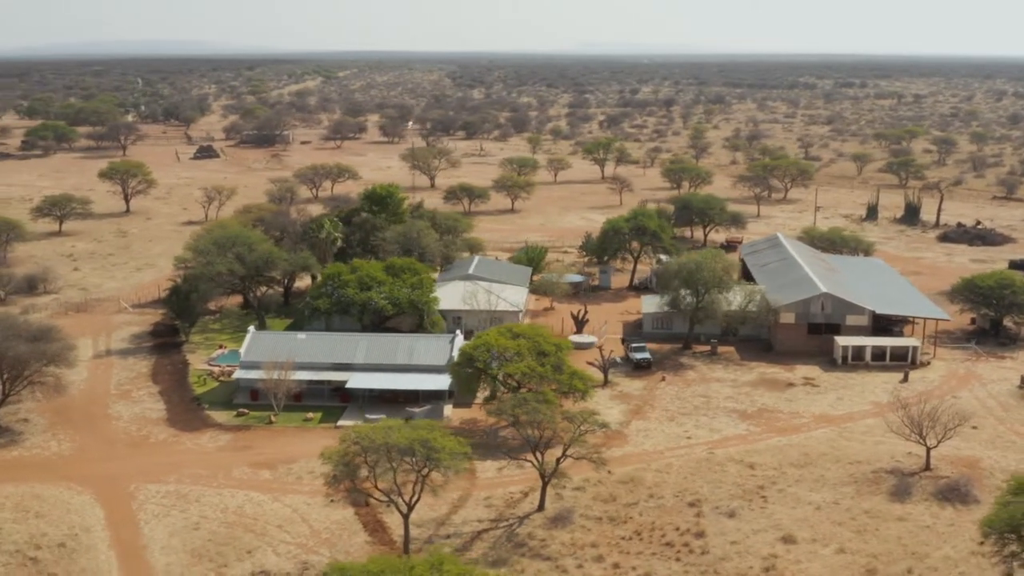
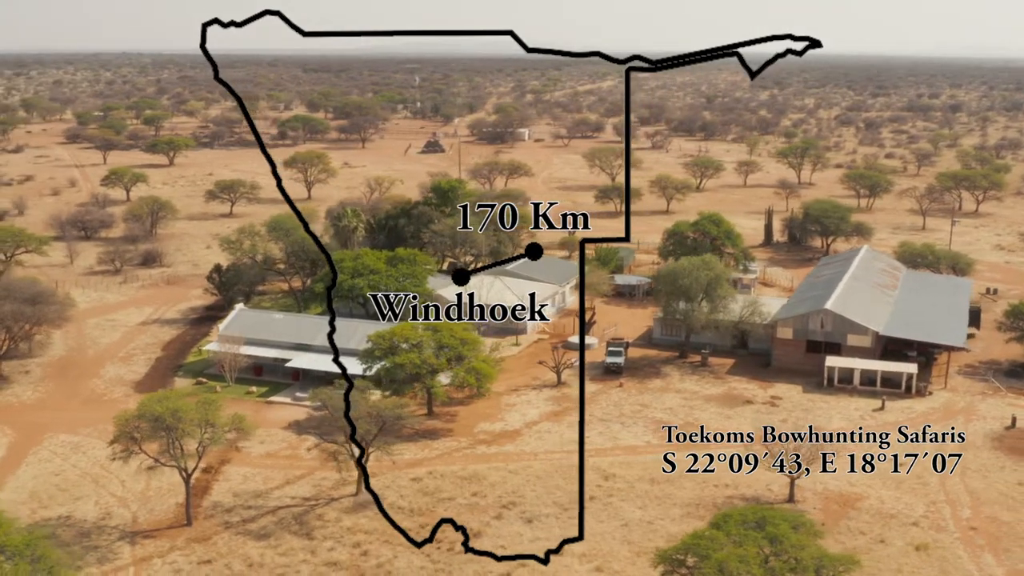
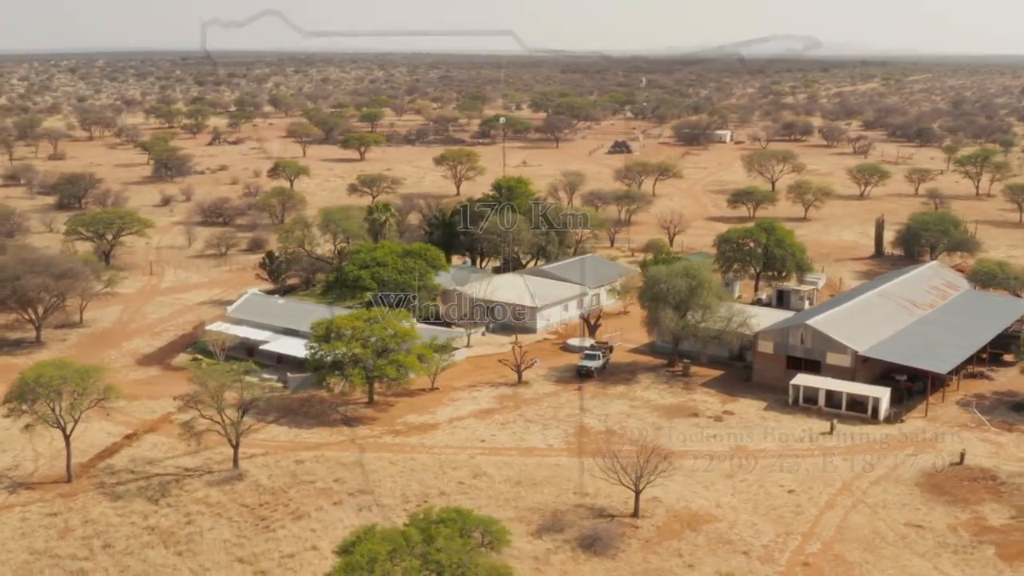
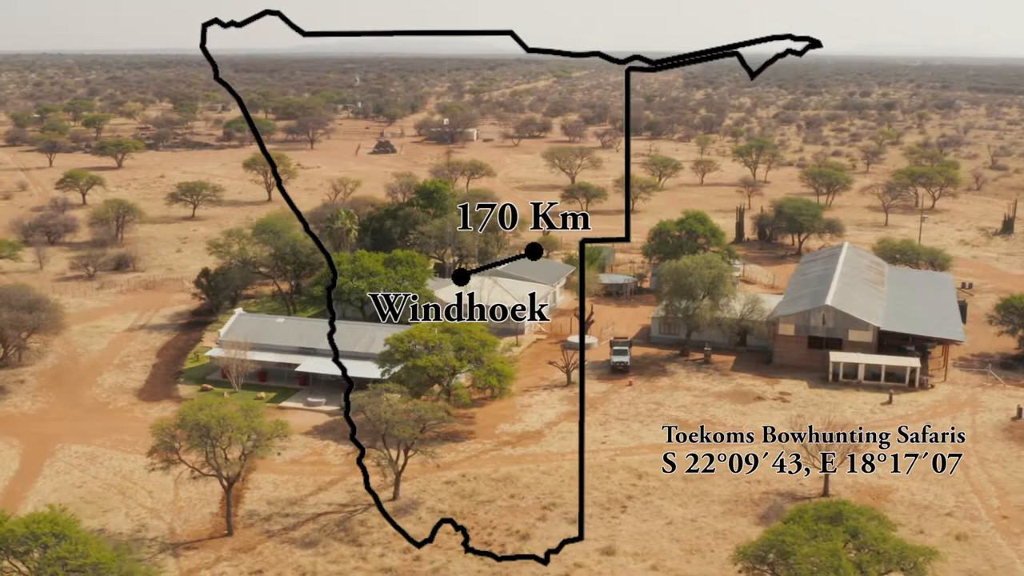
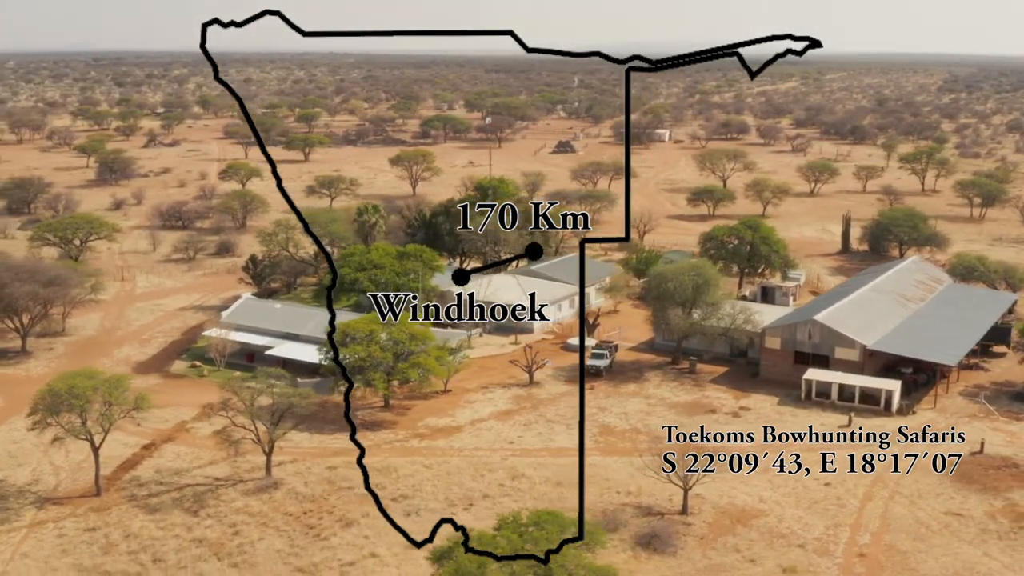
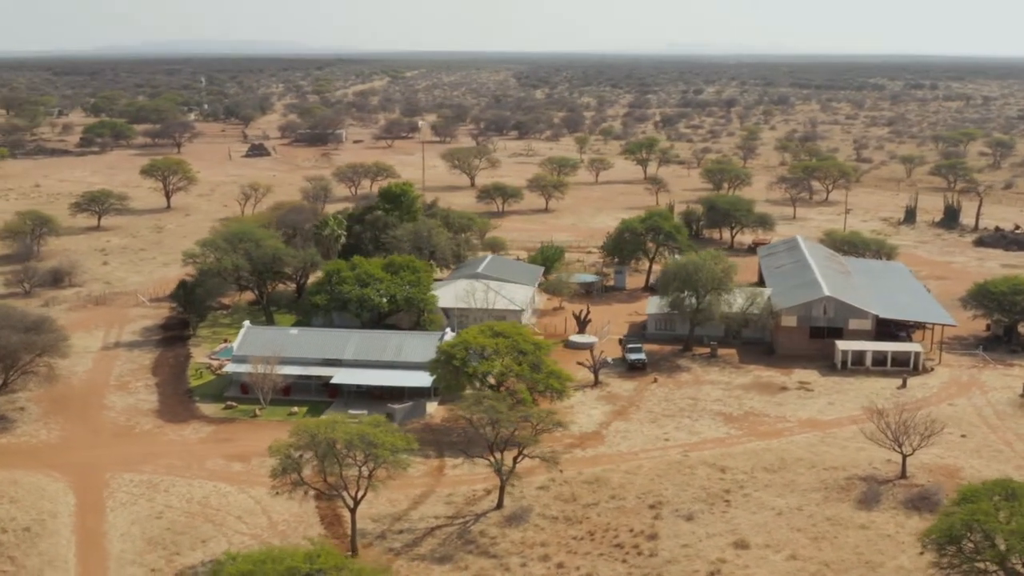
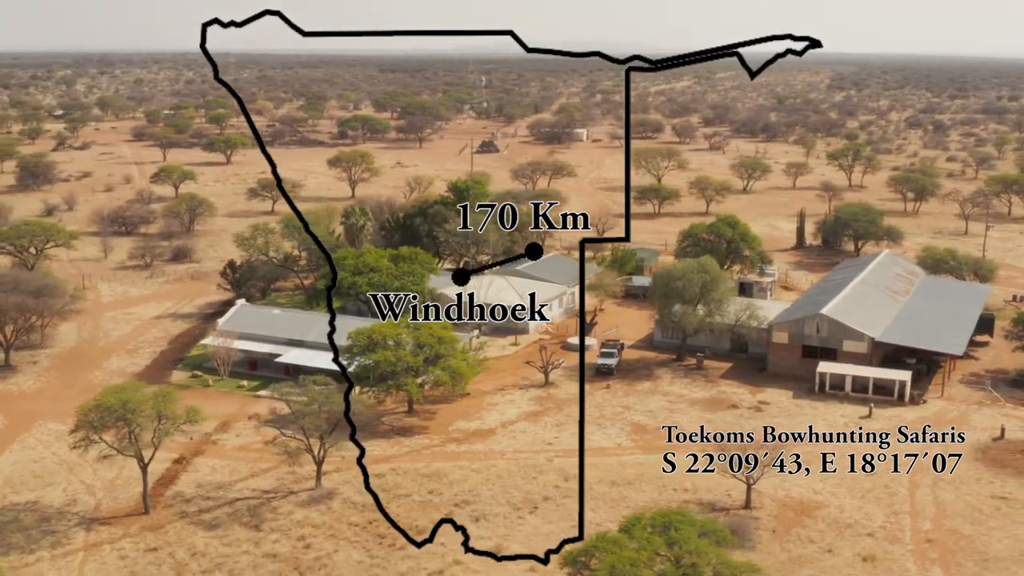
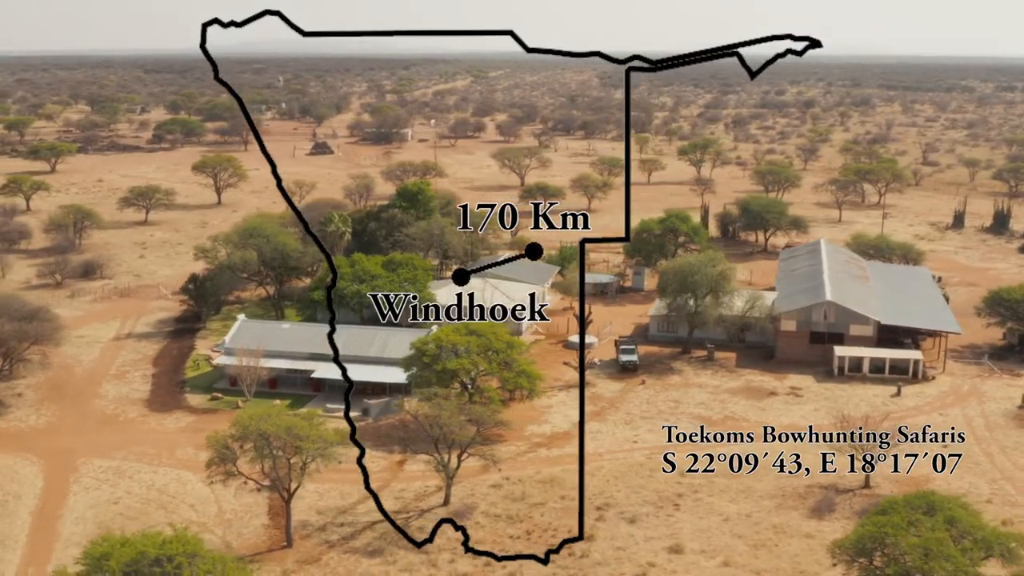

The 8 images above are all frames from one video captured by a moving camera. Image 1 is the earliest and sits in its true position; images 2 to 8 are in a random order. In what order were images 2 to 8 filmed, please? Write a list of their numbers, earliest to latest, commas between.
6, 8, 4, 2, 7, 5, 3
